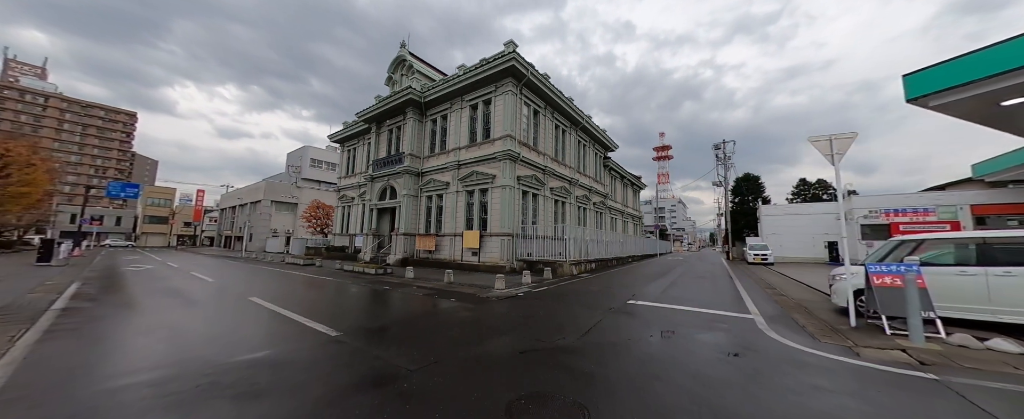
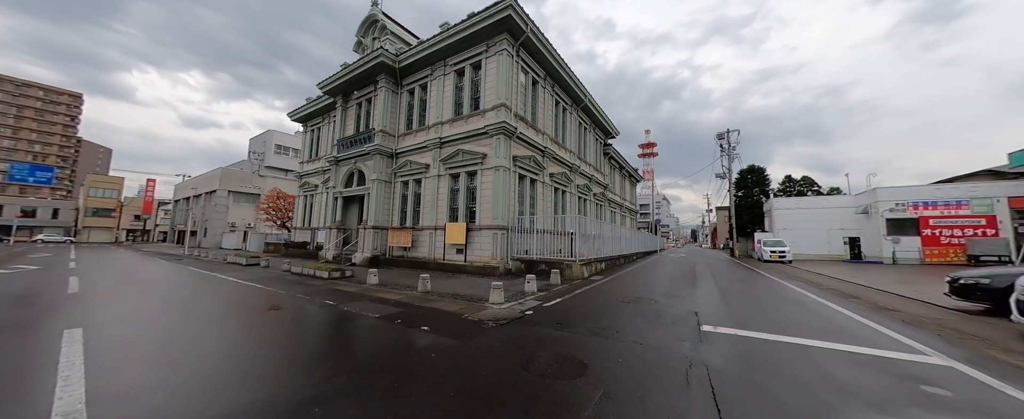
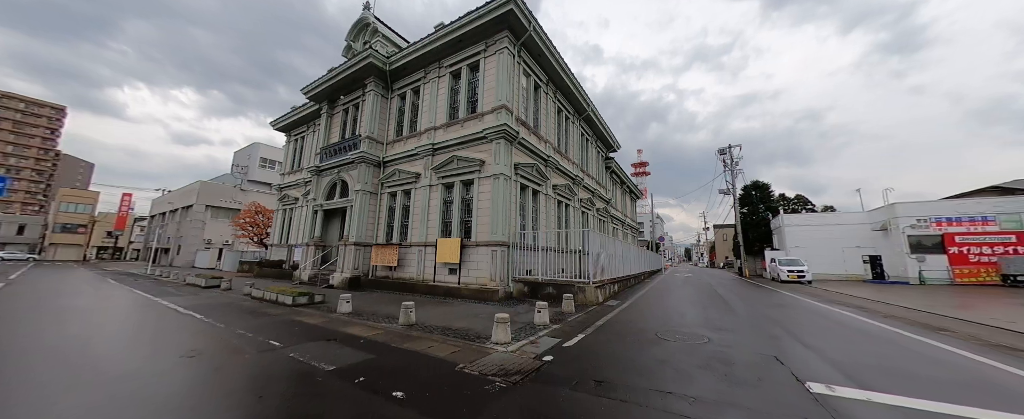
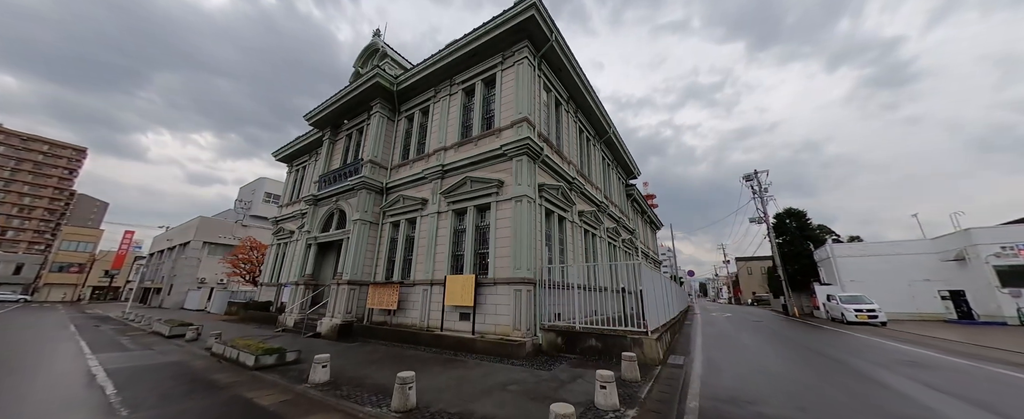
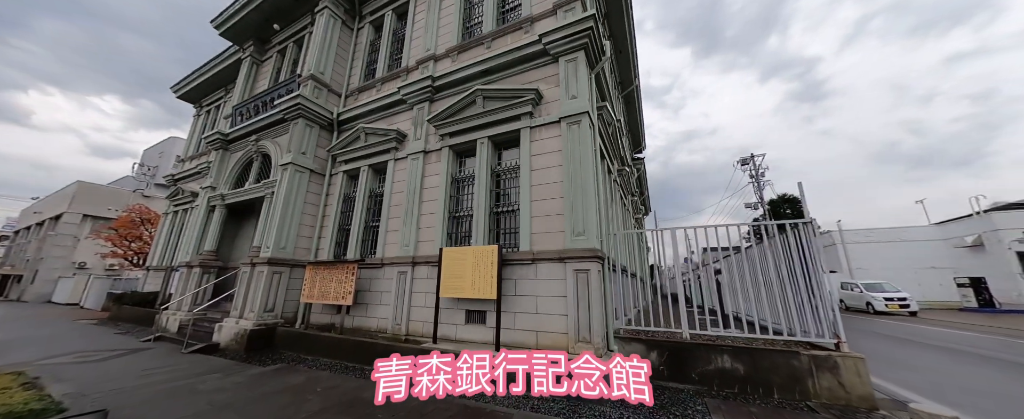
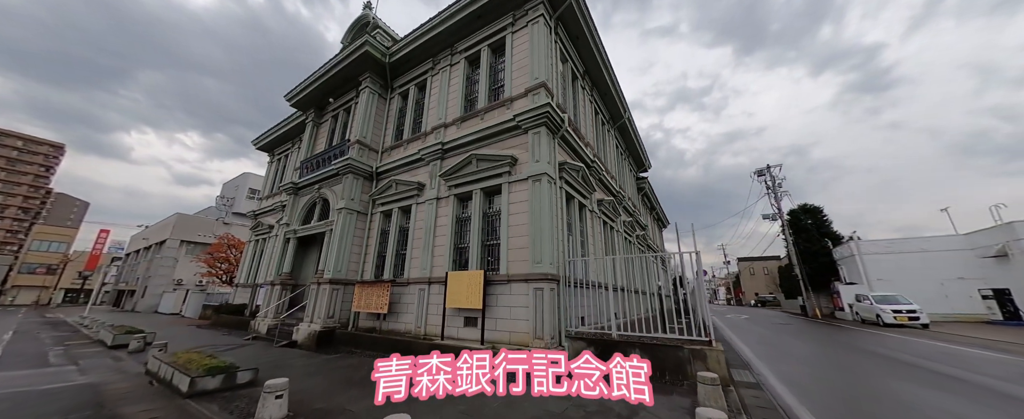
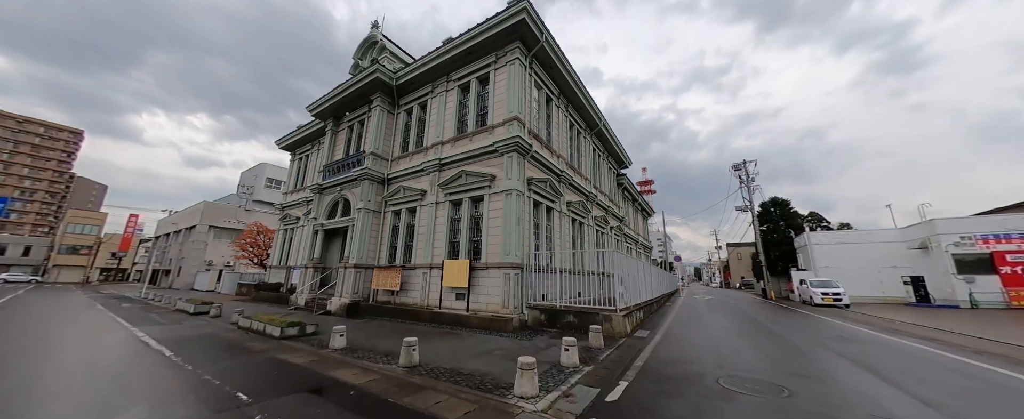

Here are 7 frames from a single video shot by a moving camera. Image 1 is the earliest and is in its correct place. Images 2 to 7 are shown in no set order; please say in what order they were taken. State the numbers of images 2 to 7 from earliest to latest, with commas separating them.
2, 3, 7, 4, 6, 5
